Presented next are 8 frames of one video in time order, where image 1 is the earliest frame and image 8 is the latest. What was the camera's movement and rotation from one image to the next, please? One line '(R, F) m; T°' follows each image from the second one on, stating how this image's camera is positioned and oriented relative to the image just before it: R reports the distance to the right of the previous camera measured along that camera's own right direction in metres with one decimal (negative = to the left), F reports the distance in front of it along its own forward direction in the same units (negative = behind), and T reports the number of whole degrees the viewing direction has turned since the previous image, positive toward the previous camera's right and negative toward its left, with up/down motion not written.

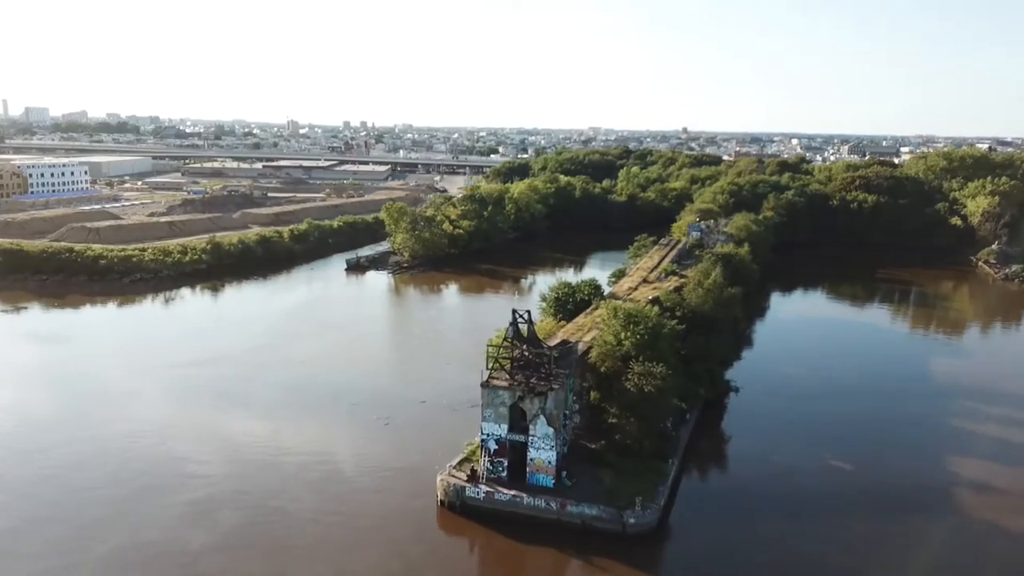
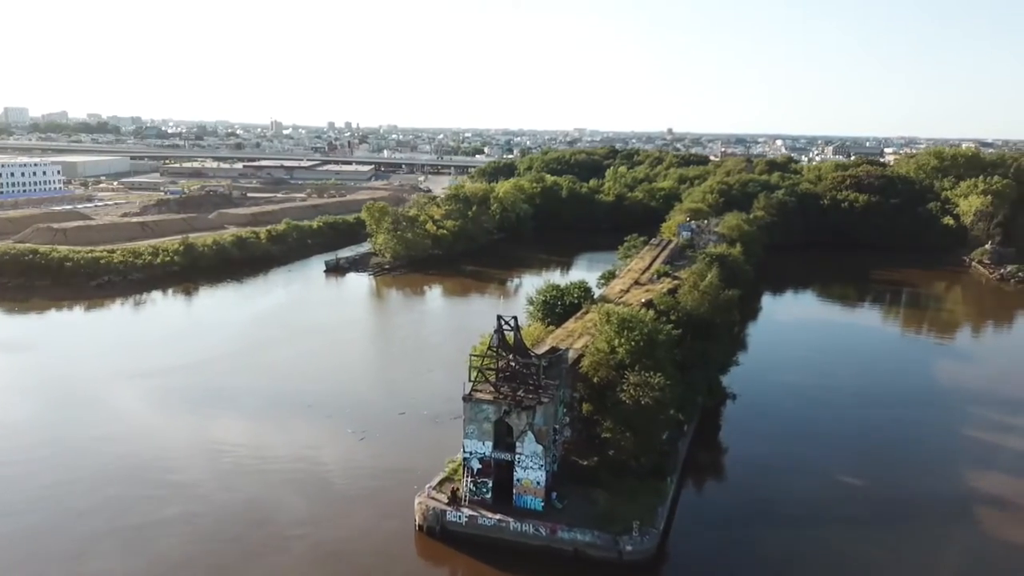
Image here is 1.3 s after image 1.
(0.0, +1.1) m; +1°
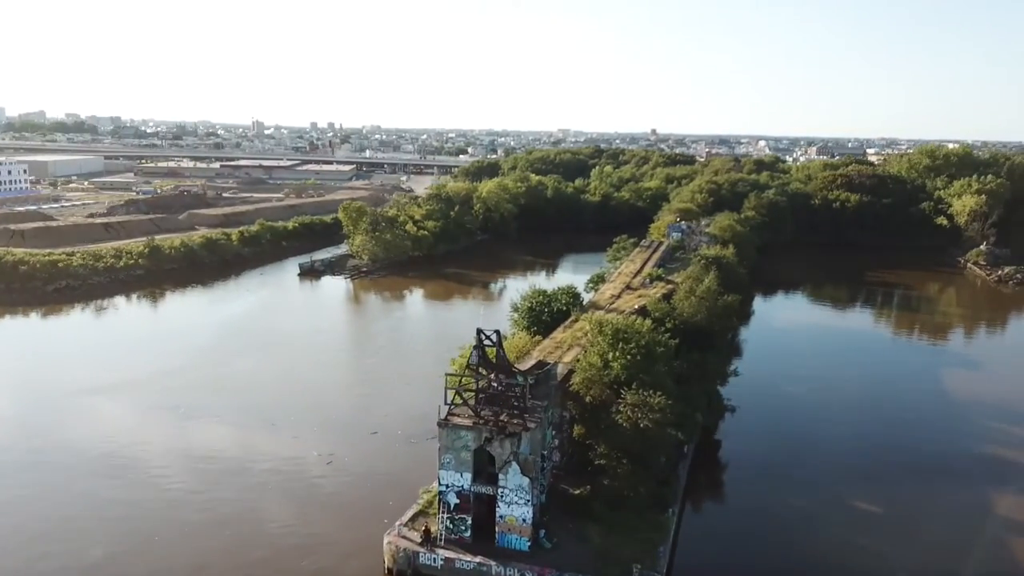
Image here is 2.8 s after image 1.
(0.0, +1.4) m; +1°
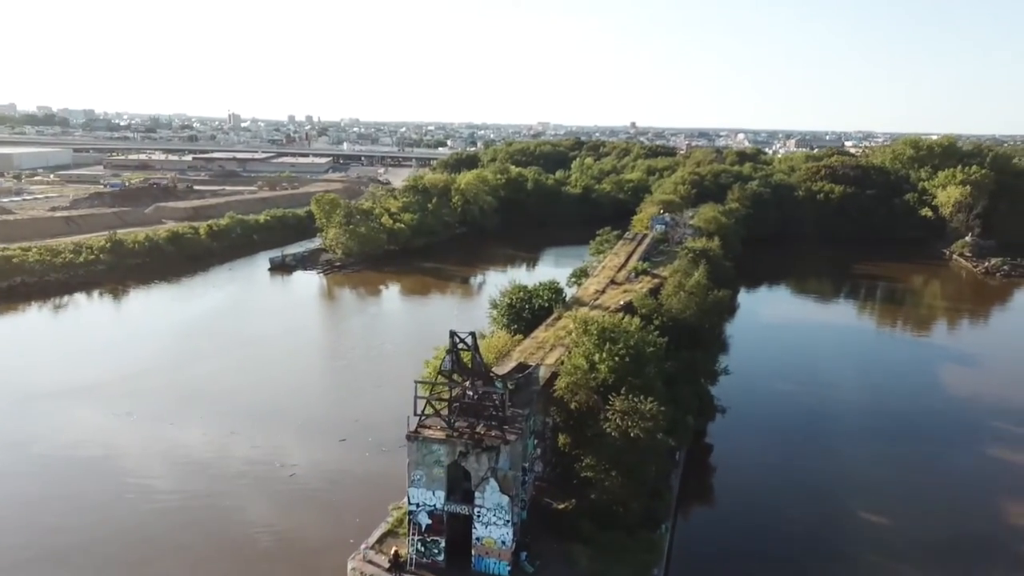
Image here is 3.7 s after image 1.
(0.0, +1.0) m; +1°
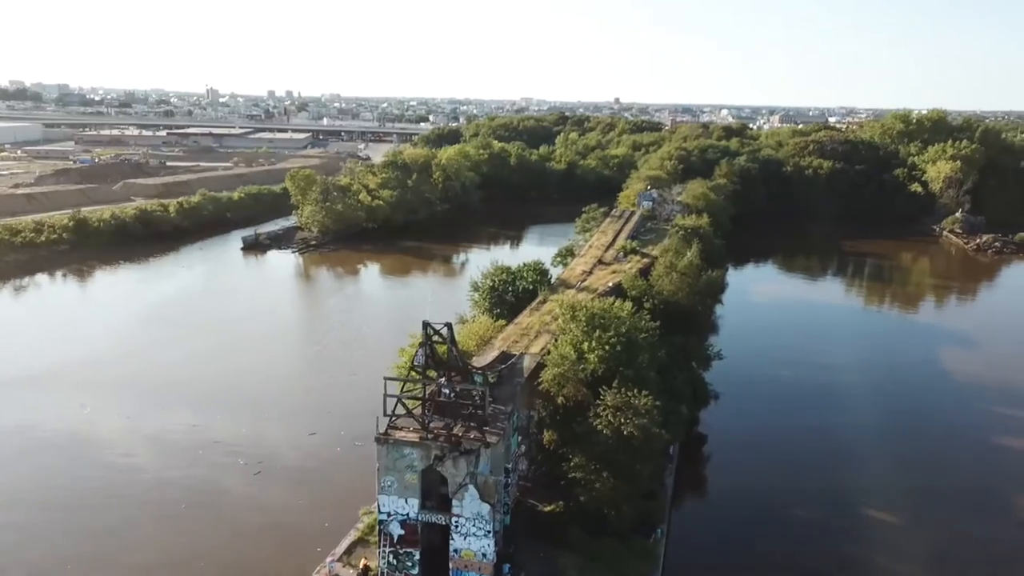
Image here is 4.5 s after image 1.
(0.0, +0.9) m; +1°
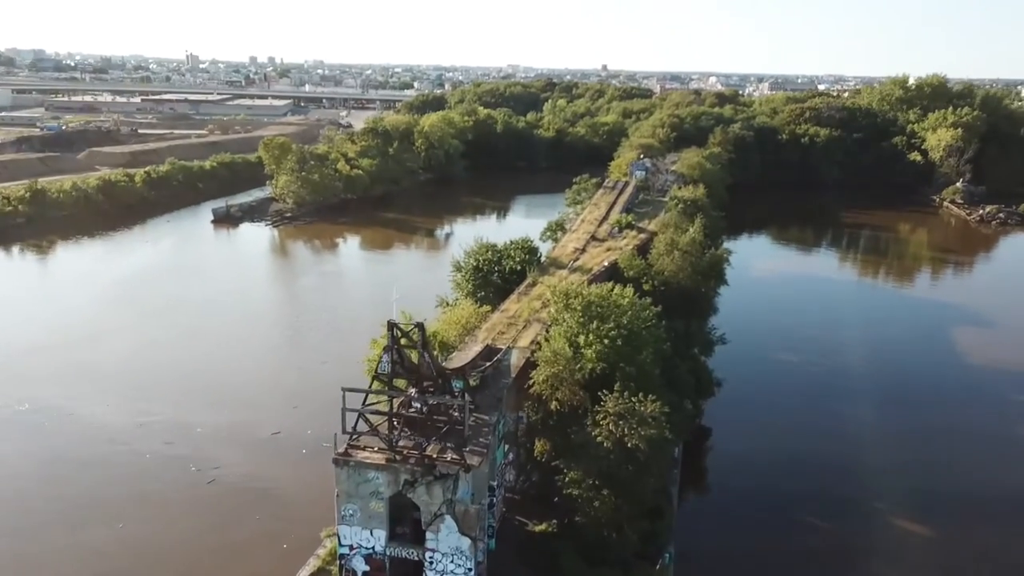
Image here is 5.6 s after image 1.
(0.0, +1.4) m; +1°
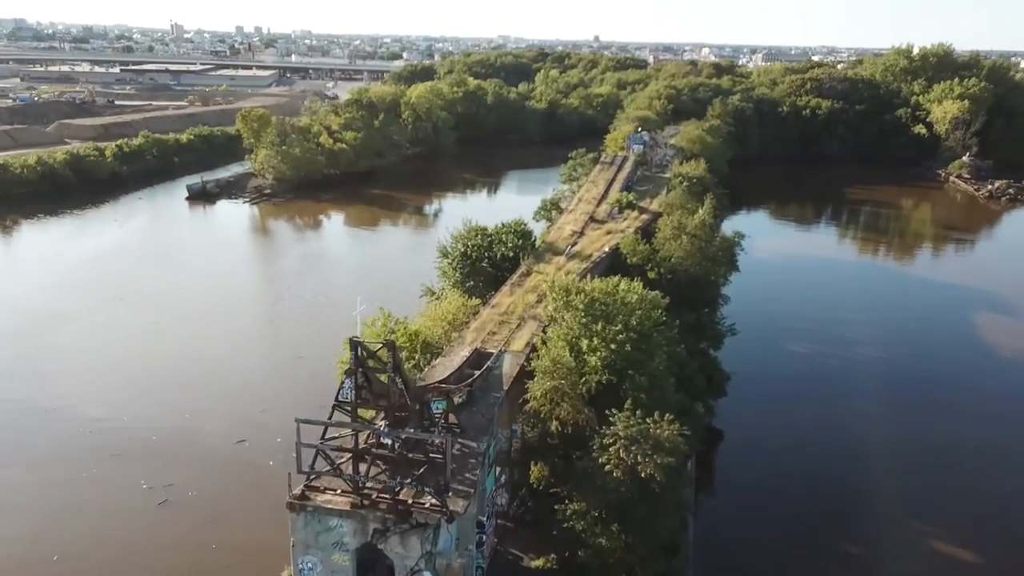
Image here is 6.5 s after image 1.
(0.0, +1.2) m; +1°
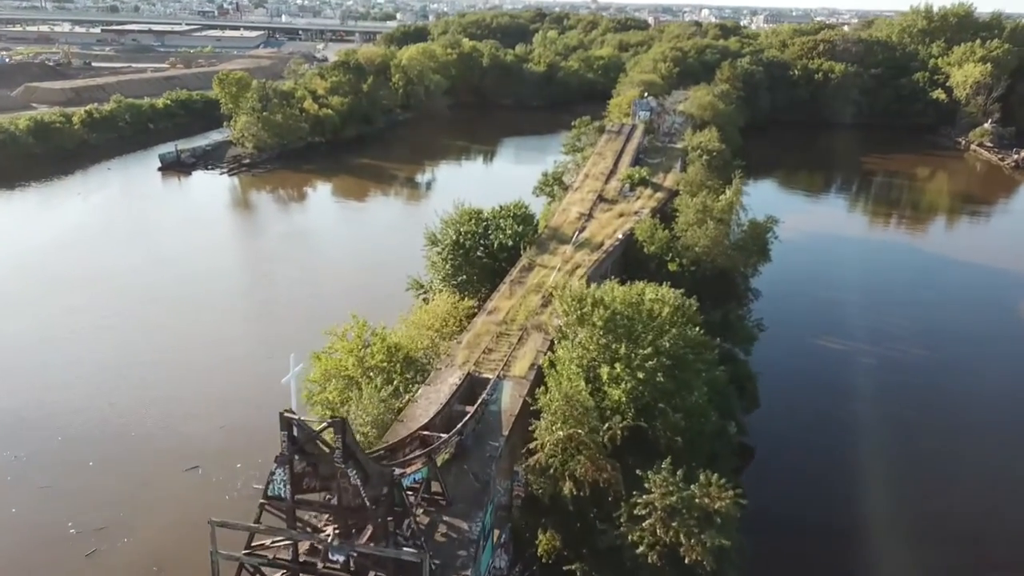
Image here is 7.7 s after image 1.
(0.0, +1.6) m; 0°
